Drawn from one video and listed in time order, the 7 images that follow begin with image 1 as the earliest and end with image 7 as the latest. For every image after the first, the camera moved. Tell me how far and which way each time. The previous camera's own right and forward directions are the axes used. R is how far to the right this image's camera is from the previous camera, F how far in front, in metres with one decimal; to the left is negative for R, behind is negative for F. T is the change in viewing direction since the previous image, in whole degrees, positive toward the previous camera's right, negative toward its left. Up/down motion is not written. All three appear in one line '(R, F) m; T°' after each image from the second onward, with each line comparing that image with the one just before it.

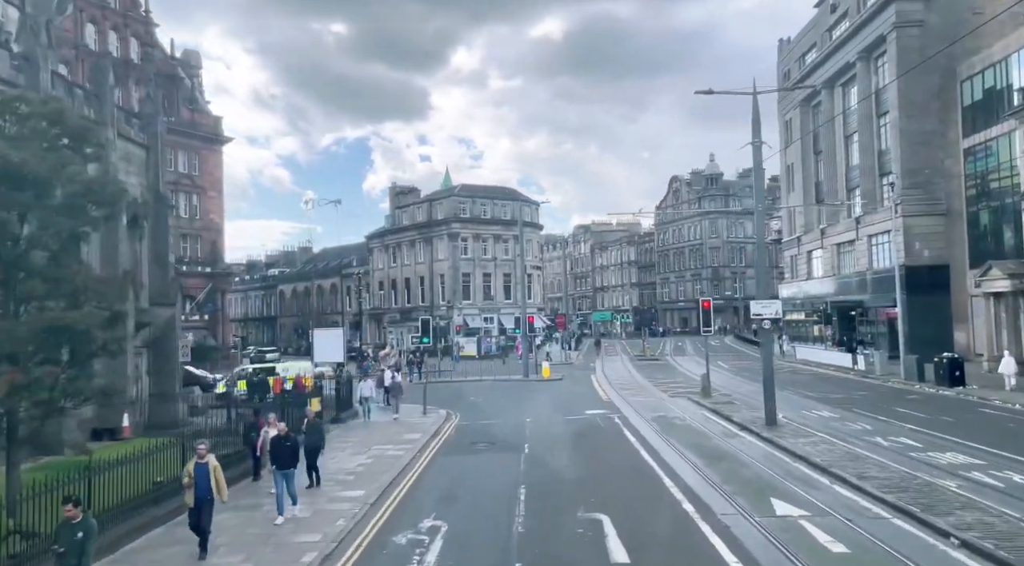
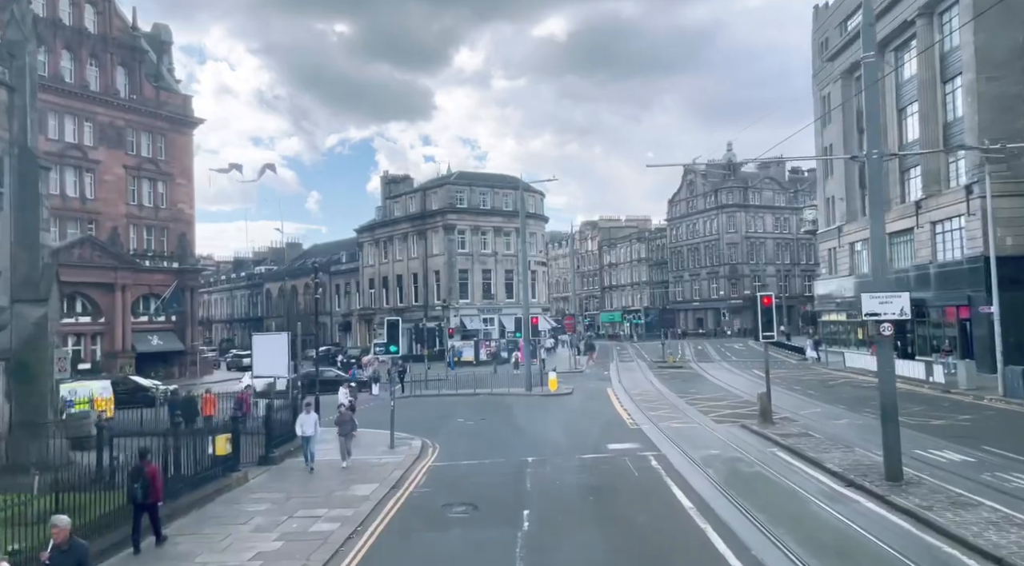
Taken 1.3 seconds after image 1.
(+0.2, +7.3) m; 0°
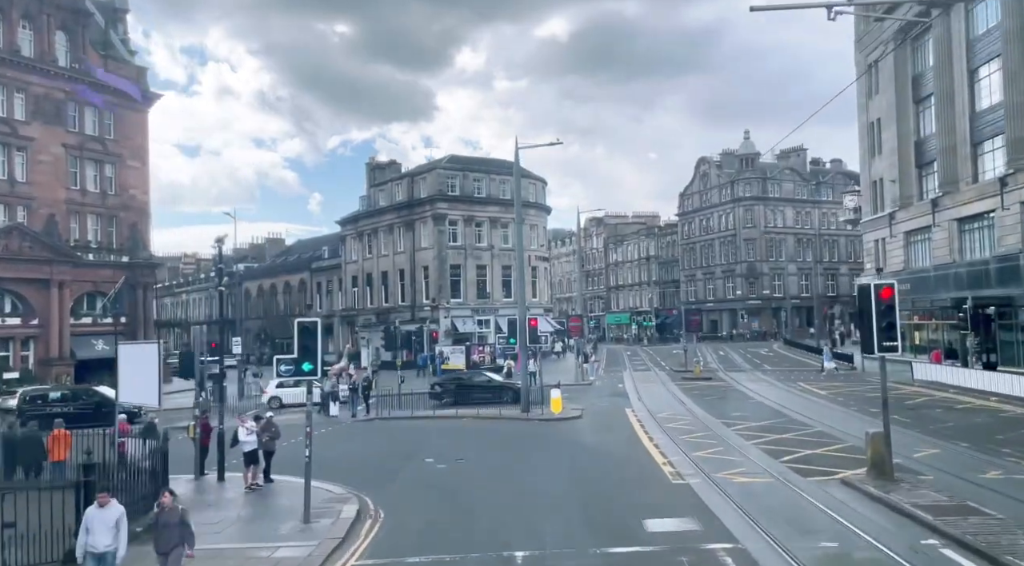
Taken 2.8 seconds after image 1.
(+0.4, +7.7) m; 0°
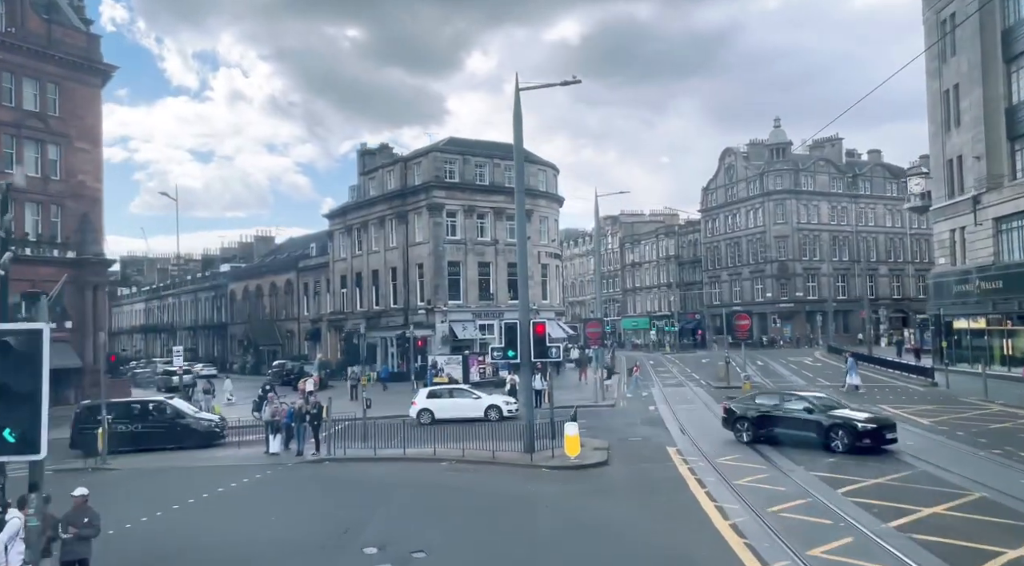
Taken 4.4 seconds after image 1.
(+0.3, +7.7) m; -1°
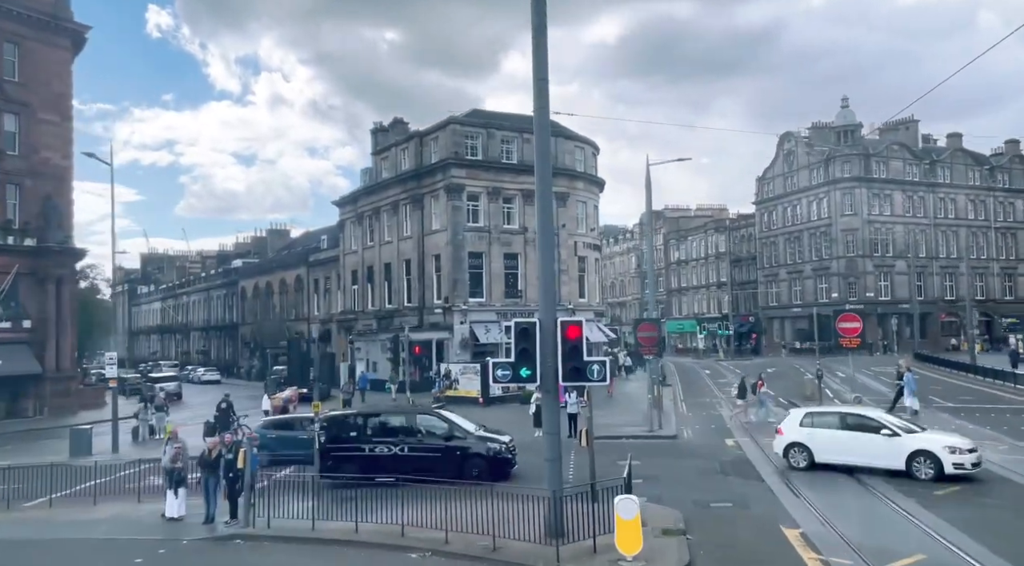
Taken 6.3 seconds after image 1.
(+0.4, +7.9) m; -3°
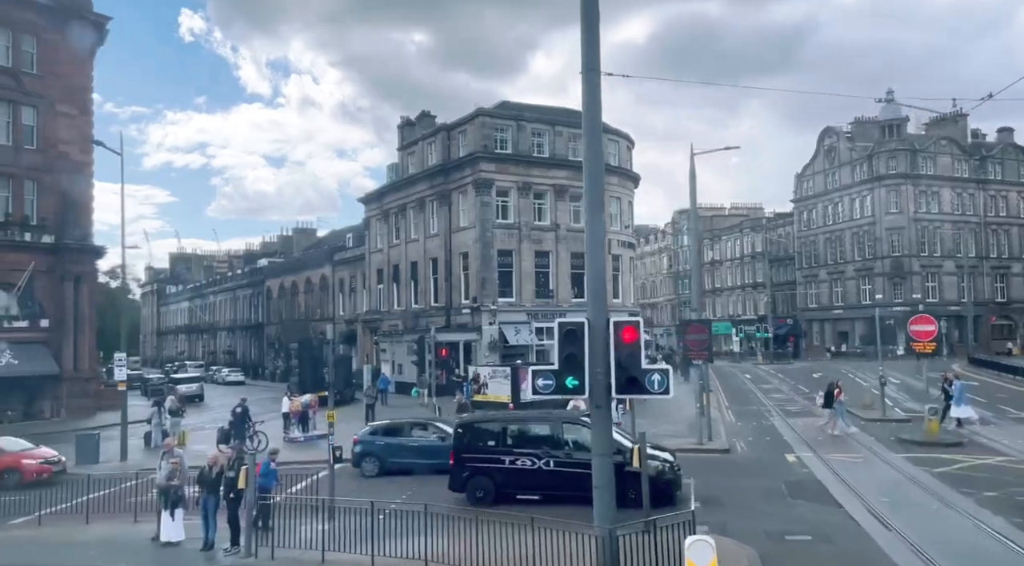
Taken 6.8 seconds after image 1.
(-0.3, +2.0) m; -2°
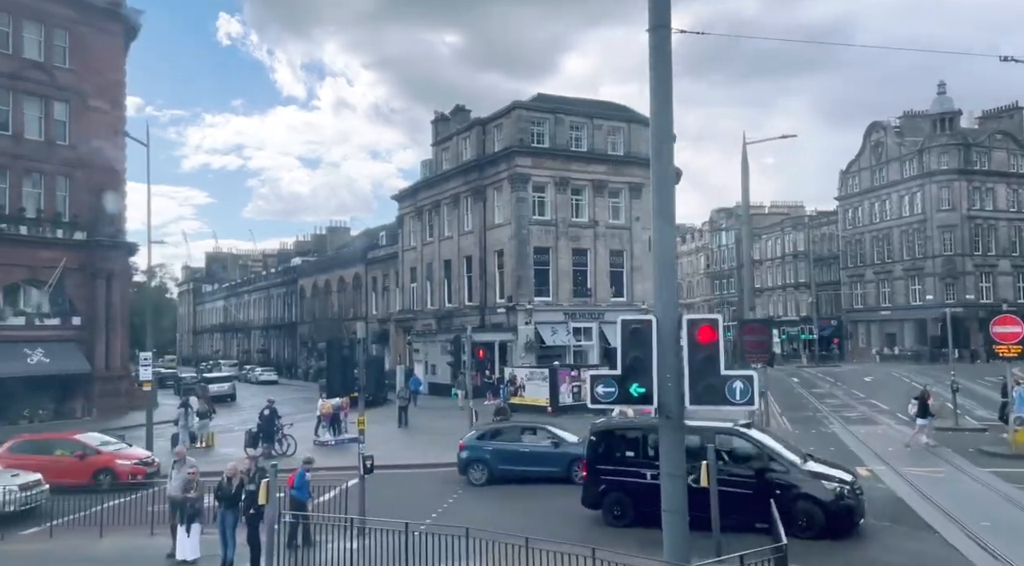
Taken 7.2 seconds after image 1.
(-0.3, +1.4) m; -2°
